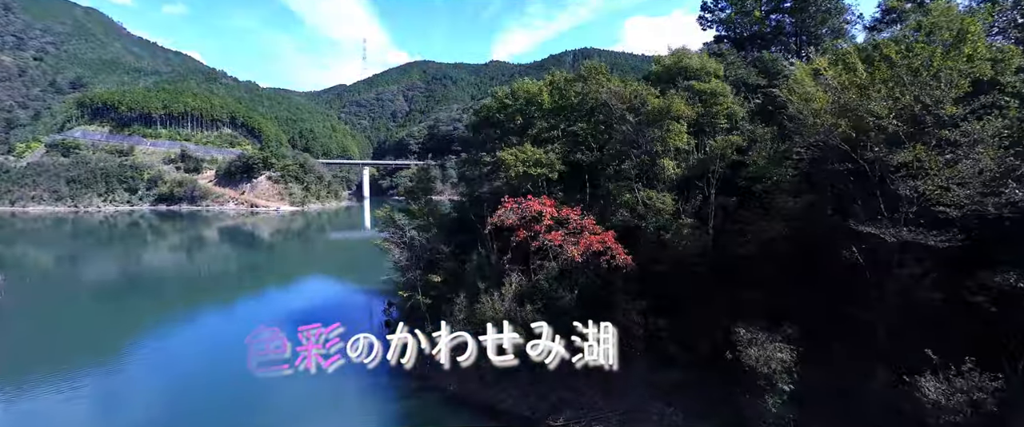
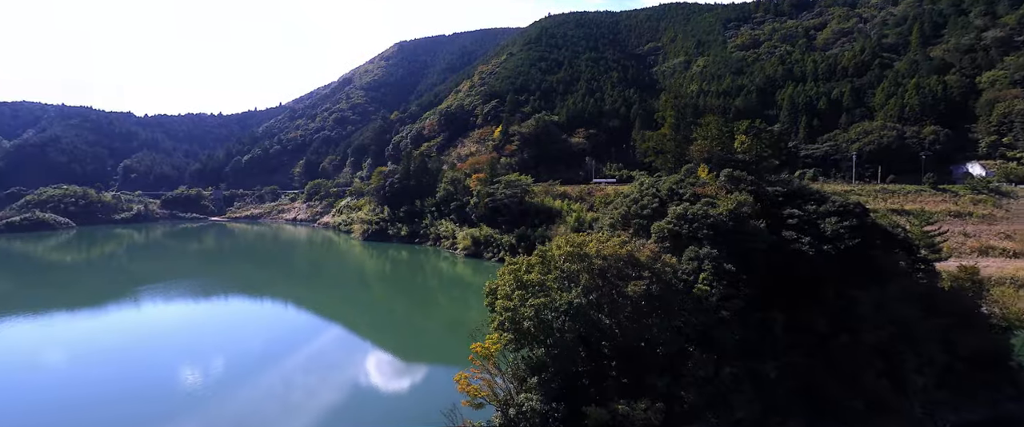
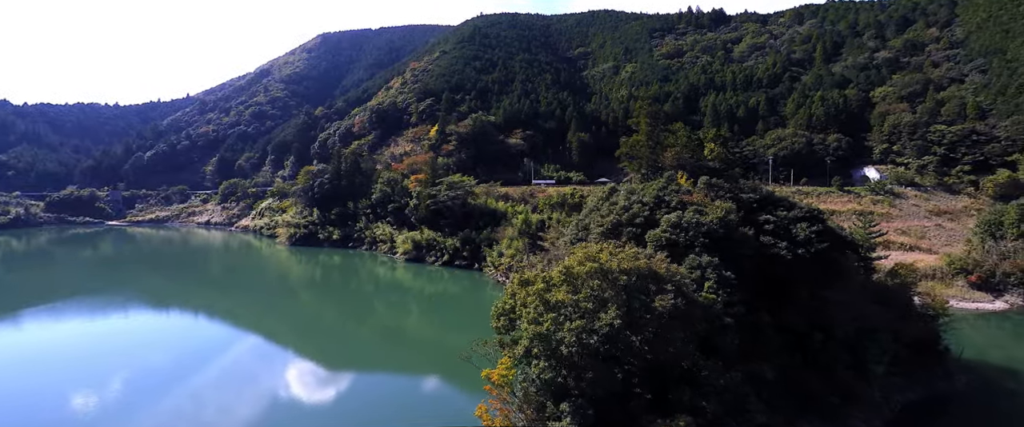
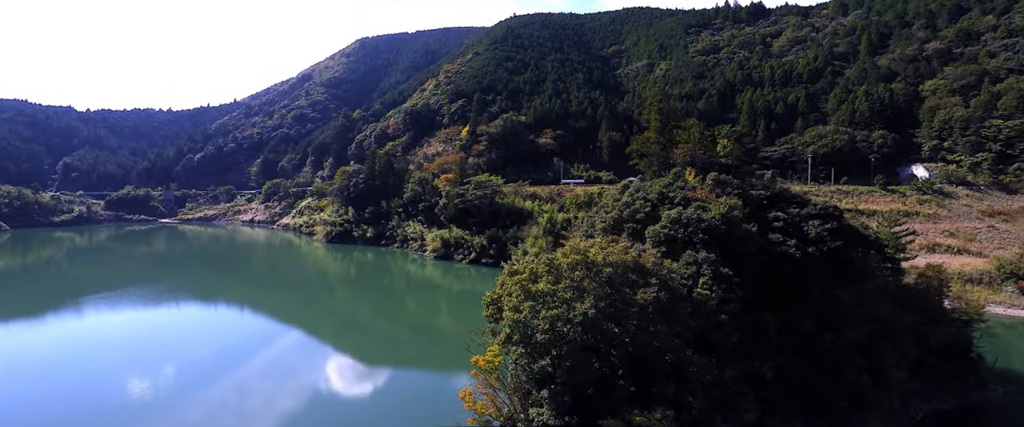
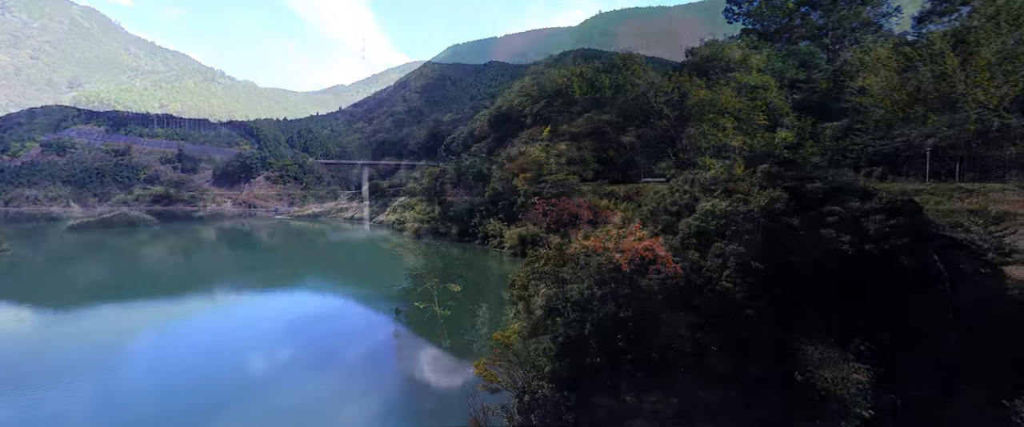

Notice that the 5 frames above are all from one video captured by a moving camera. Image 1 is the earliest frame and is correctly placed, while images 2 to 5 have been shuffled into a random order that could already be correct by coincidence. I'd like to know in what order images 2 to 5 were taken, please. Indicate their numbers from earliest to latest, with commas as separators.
5, 2, 4, 3
